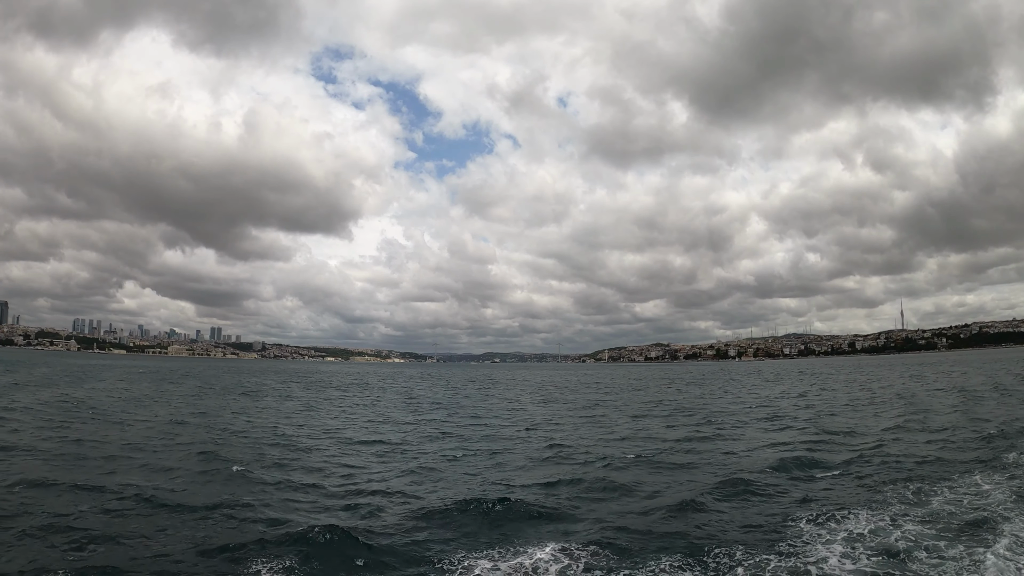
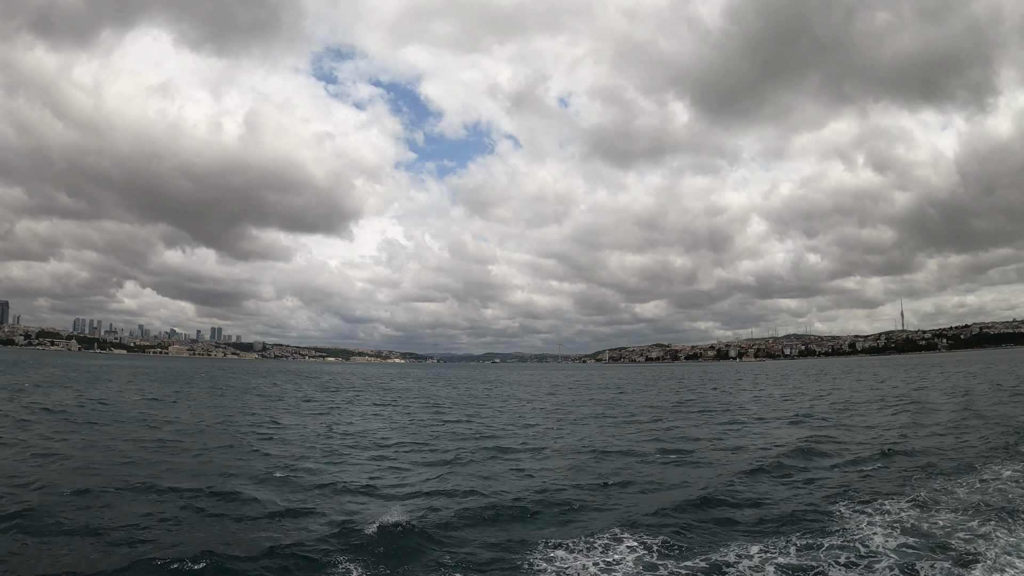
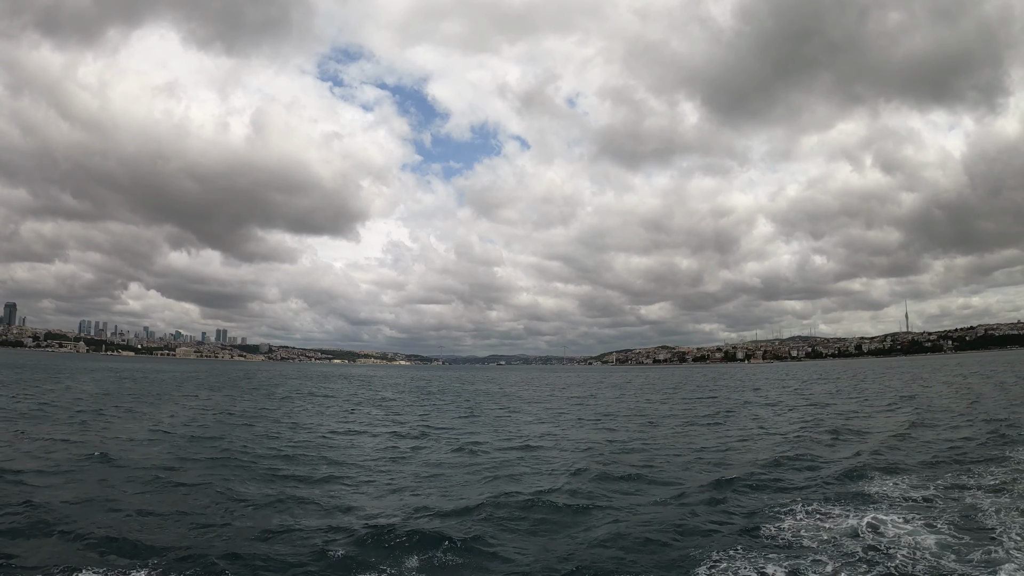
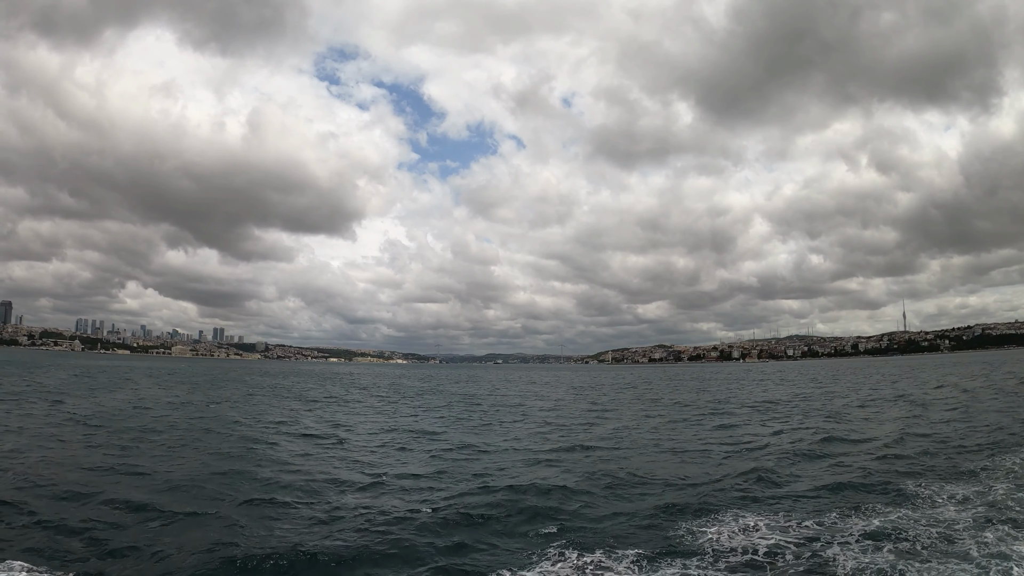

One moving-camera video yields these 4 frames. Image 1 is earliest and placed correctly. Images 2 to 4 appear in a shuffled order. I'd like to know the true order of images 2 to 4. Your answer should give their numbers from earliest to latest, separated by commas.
2, 4, 3
